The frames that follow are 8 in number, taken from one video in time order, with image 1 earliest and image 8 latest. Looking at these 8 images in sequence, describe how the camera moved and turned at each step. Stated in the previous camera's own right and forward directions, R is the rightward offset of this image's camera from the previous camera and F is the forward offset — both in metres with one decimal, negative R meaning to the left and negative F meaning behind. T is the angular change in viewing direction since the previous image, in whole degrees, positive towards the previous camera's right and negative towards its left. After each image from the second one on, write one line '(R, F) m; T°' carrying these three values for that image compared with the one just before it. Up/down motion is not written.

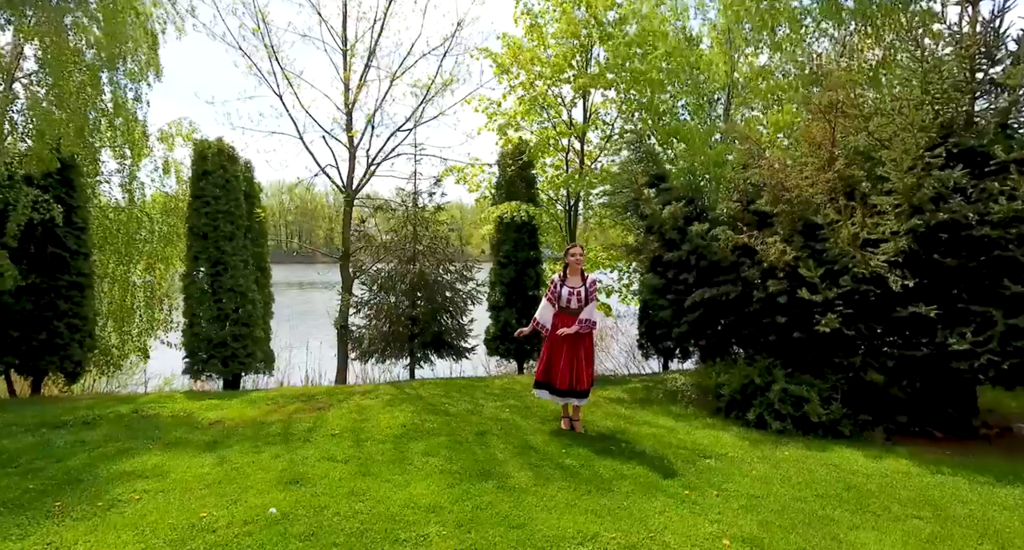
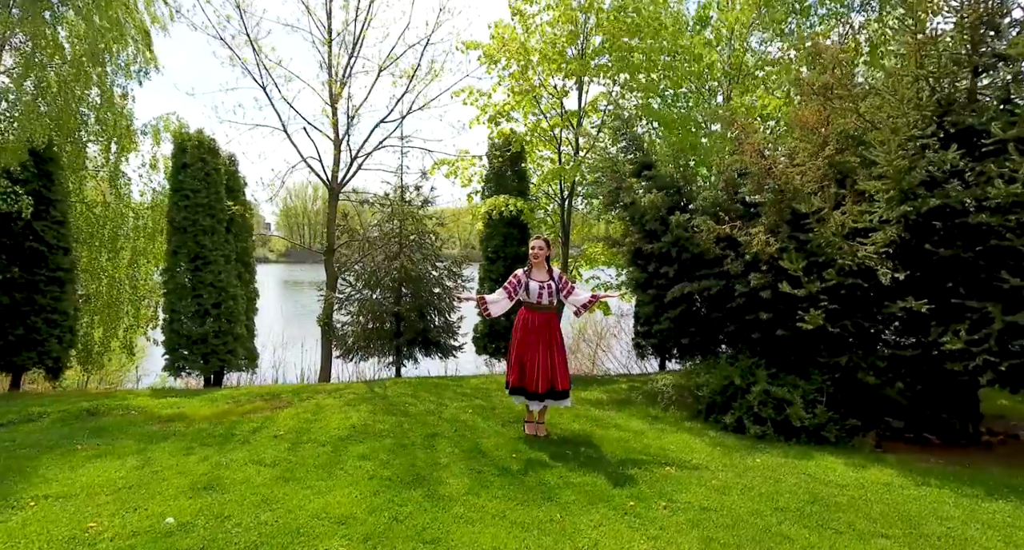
(+0.7, +0.4) m; -2°
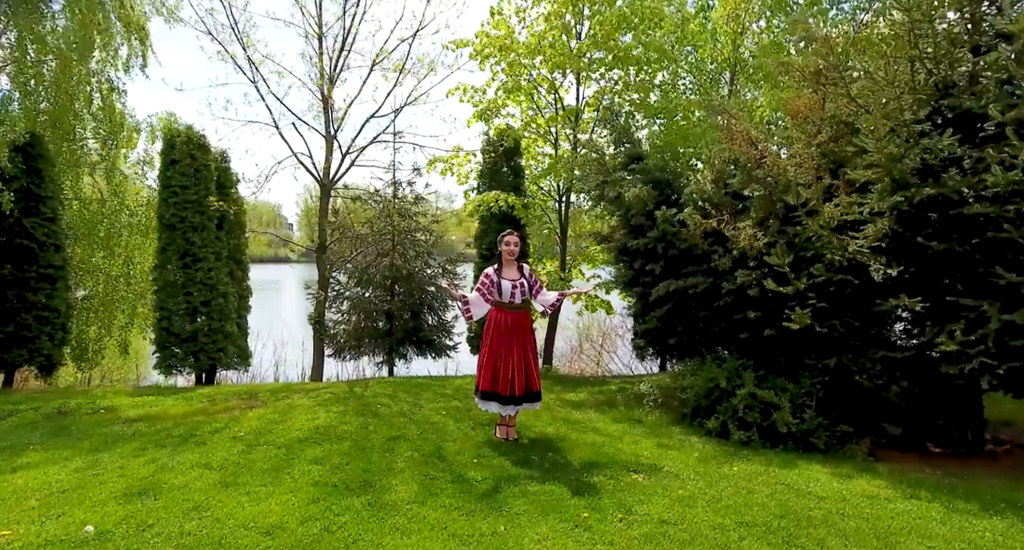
(+0.5, +0.3) m; -2°
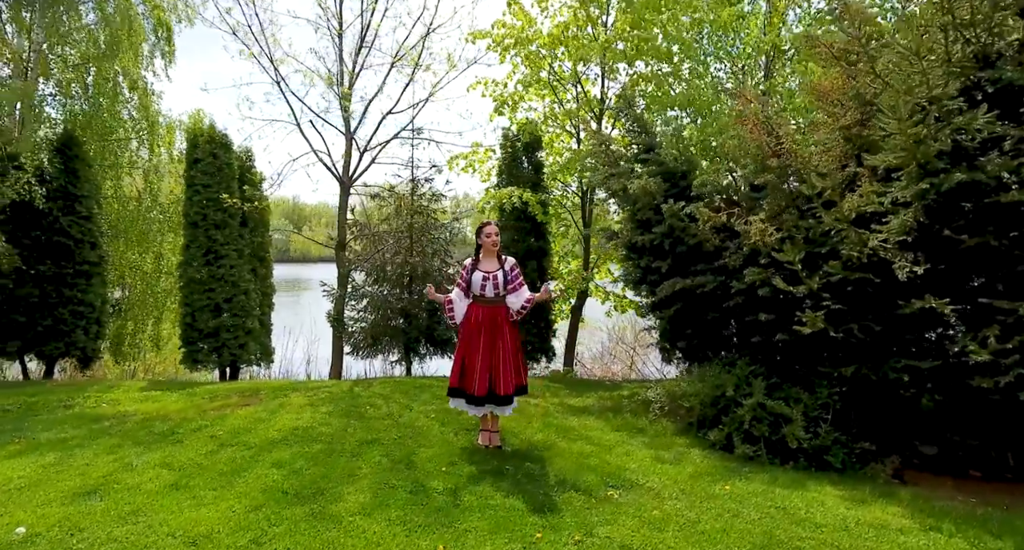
(+0.6, +0.4) m; -5°
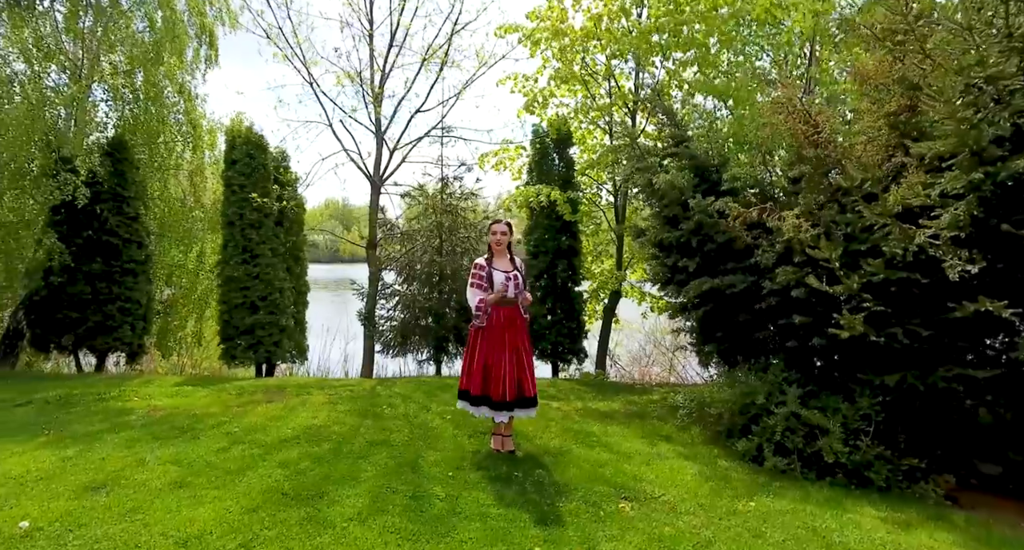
(+0.3, +0.2) m; -4°
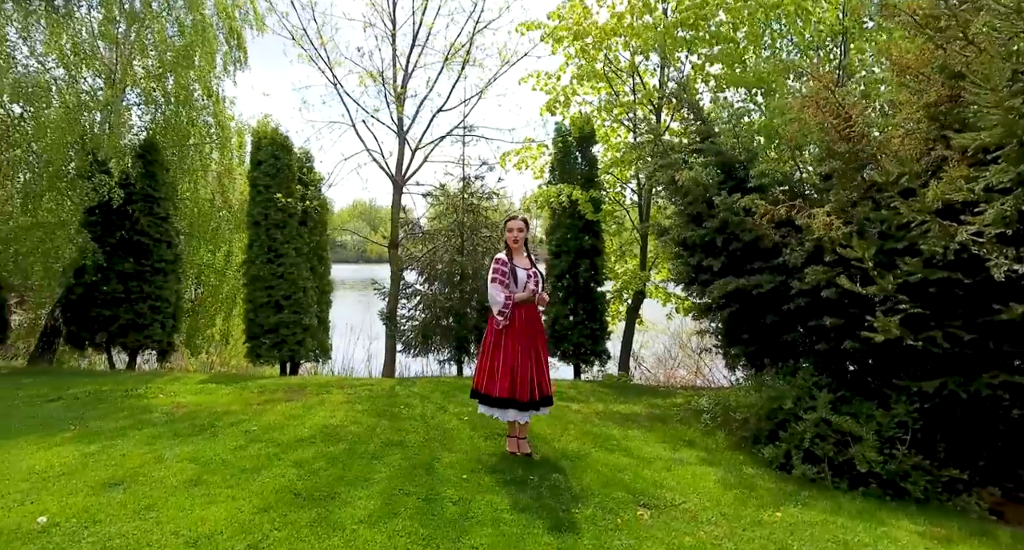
(+0.1, +0.1) m; -2°
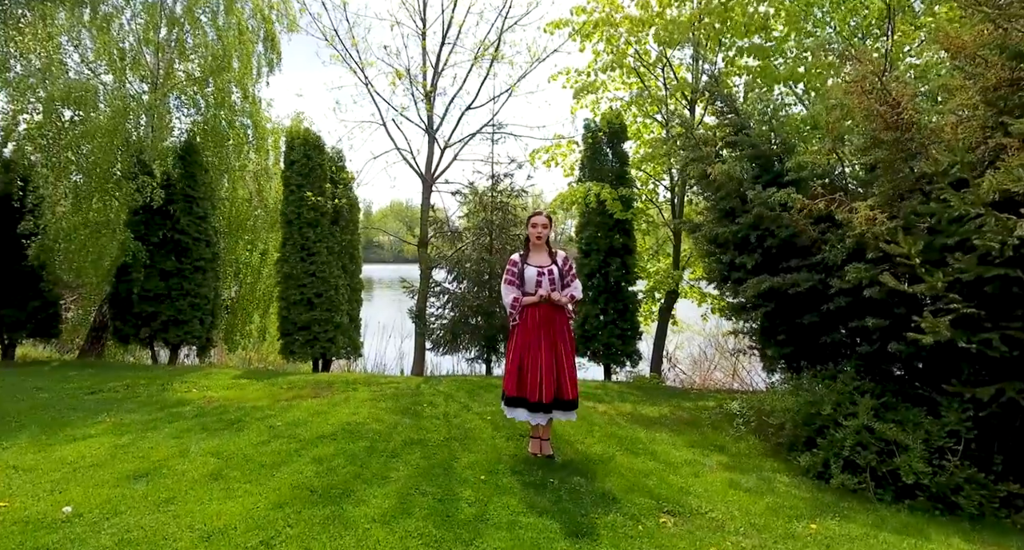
(+0.1, +0.1) m; -3°
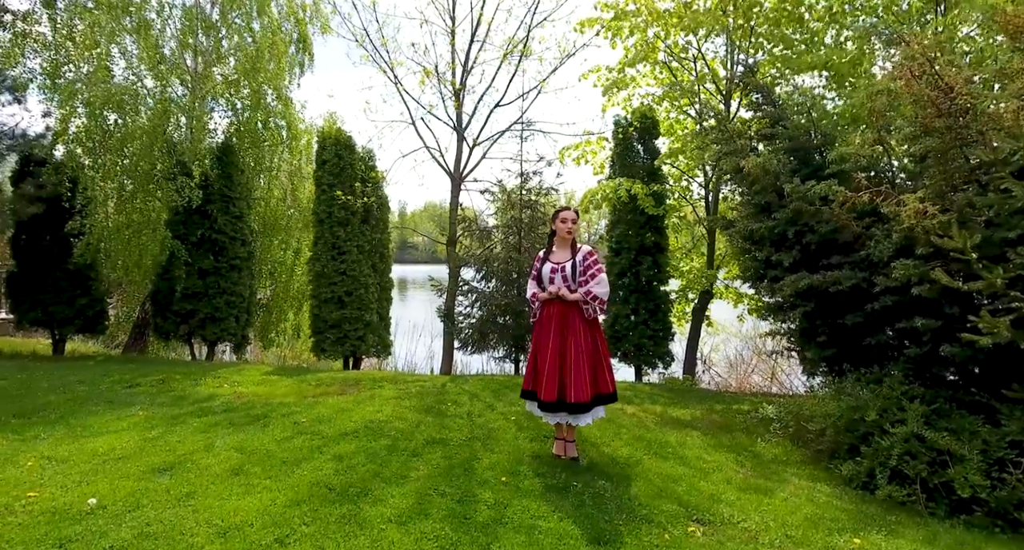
(+0.1, +0.1) m; -3°
